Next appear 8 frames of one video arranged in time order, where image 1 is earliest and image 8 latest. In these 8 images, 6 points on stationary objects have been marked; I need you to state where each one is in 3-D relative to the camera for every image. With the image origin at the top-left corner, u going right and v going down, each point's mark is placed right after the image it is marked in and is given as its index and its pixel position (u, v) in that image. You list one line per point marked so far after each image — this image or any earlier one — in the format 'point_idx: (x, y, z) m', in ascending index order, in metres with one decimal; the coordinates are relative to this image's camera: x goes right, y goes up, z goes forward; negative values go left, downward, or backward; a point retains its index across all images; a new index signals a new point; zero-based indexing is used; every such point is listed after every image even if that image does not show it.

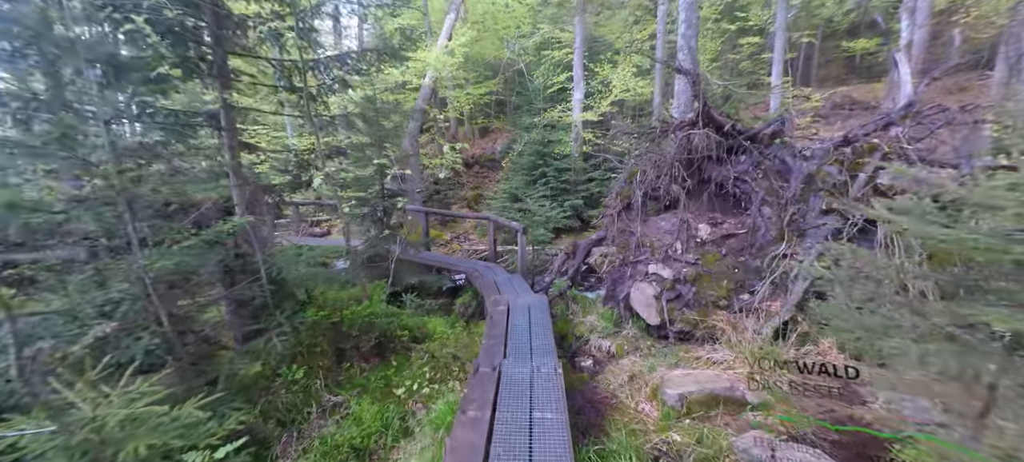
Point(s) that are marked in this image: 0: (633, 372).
0: (+1.0, -1.2, +3.5) m
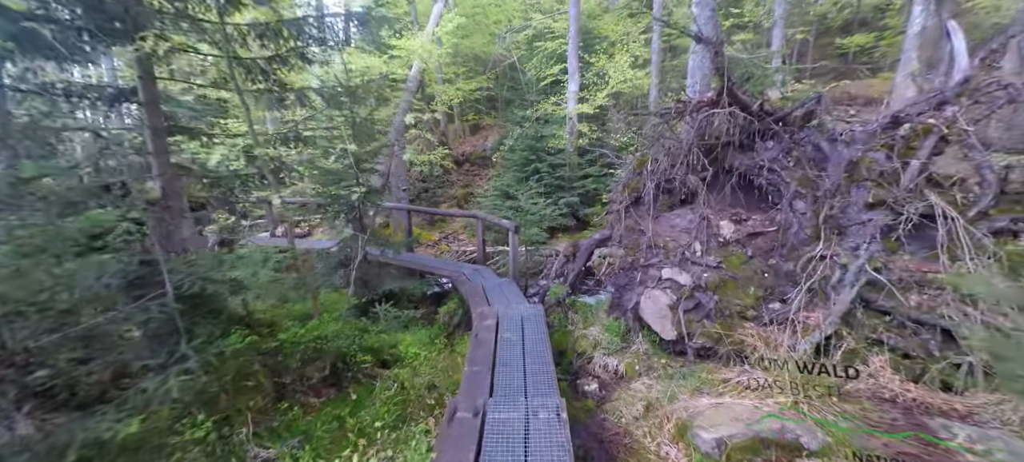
0: (+1.0, -1.2, +2.9) m
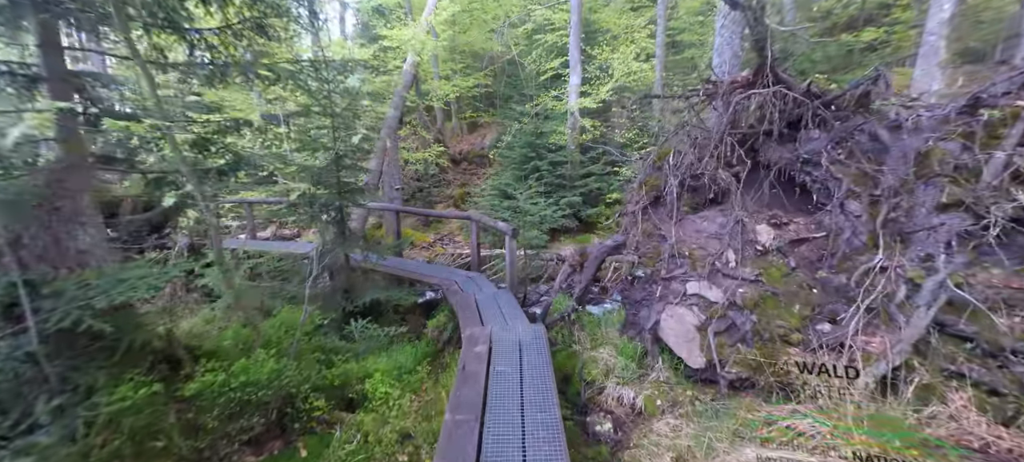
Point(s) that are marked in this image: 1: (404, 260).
0: (+0.9, -1.2, +2.4) m
1: (-1.6, -0.4, +6.0) m
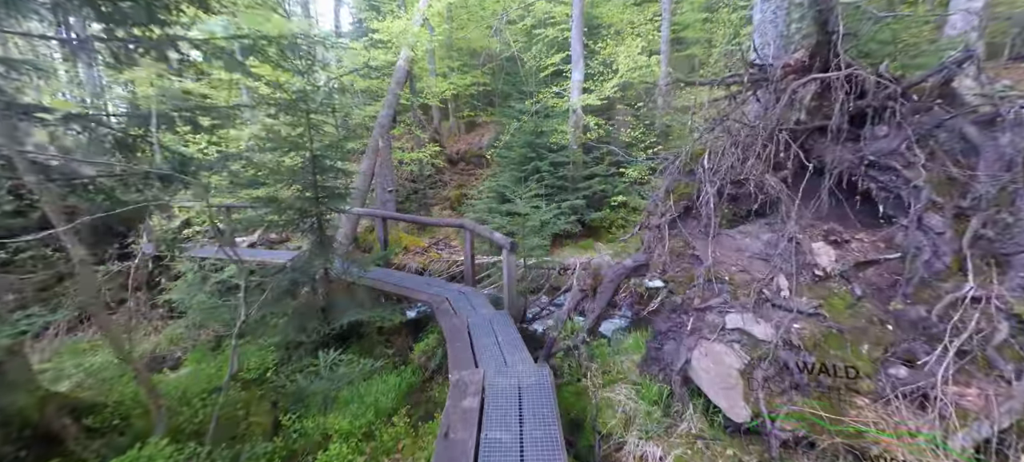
0: (+0.9, -1.3, +1.8) m
1: (-1.6, -0.5, +5.4) m
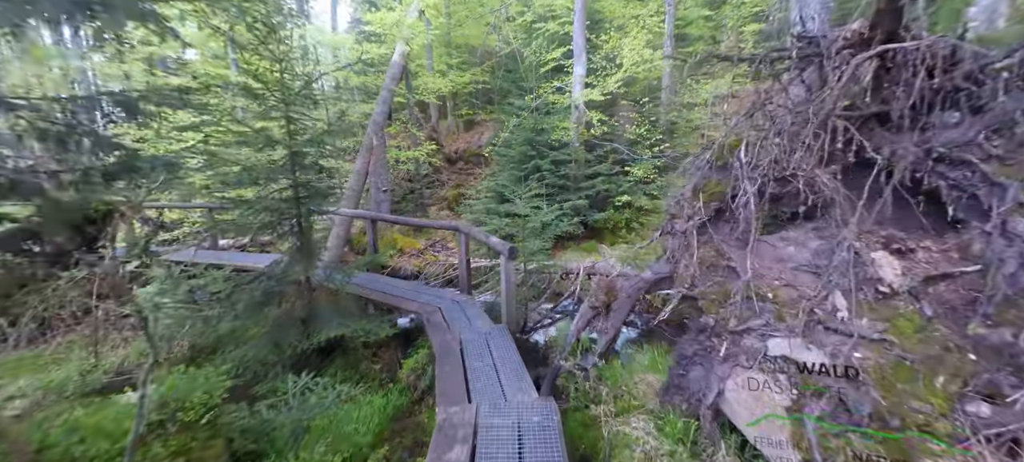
0: (+0.9, -1.4, +1.4) m
1: (-1.6, -0.6, +5.0) m
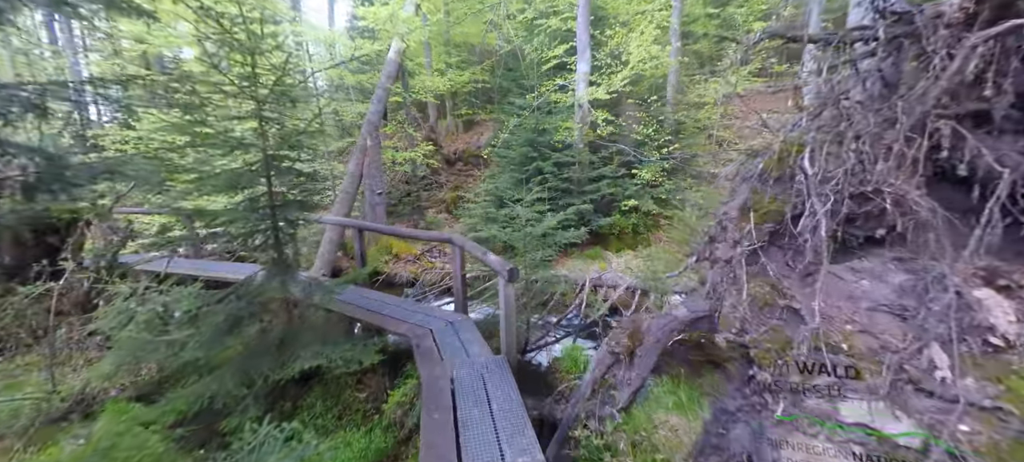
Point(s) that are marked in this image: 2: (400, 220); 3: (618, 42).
0: (+0.9, -1.5, +1.0) m
1: (-1.6, -0.7, +4.6) m
2: (-3.2, +0.3, +11.9) m
3: (+2.3, +4.2, +9.3) m
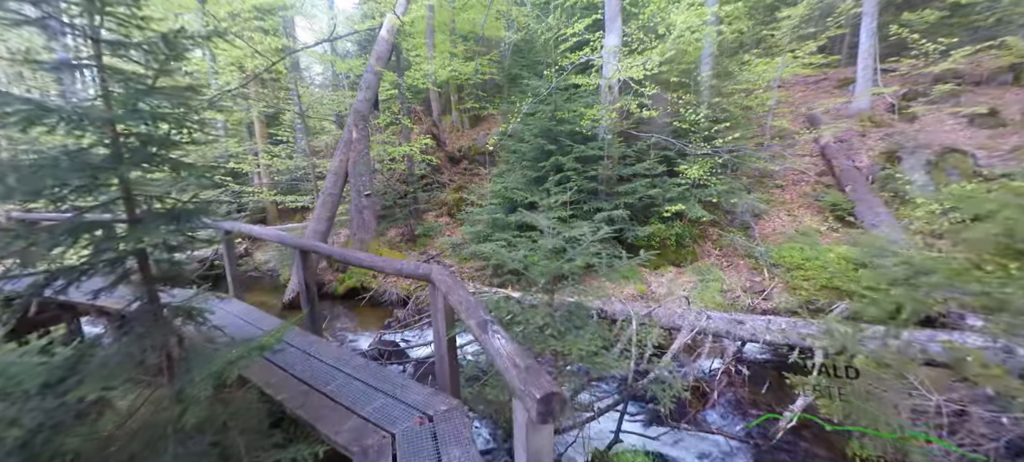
0: (+1.0, -1.7, -0.6) m
1: (-1.5, -0.8, +3.1) m
2: (-2.9, +0.1, +10.4) m
3: (+2.6, +4.0, +7.7) m
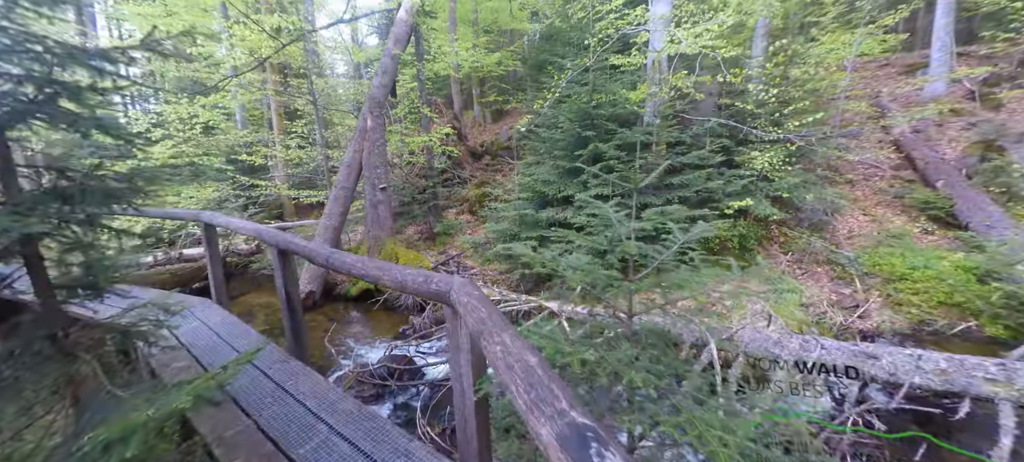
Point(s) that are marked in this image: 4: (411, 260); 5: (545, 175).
0: (+1.1, -1.7, -1.5) m
1: (-1.2, -0.8, +2.3) m
2: (-2.3, +0.2, +9.7) m
3: (+3.1, +4.0, +6.7) m
4: (-1.8, -0.6, +7.6) m
5: (+0.4, +0.8, +5.7) m
